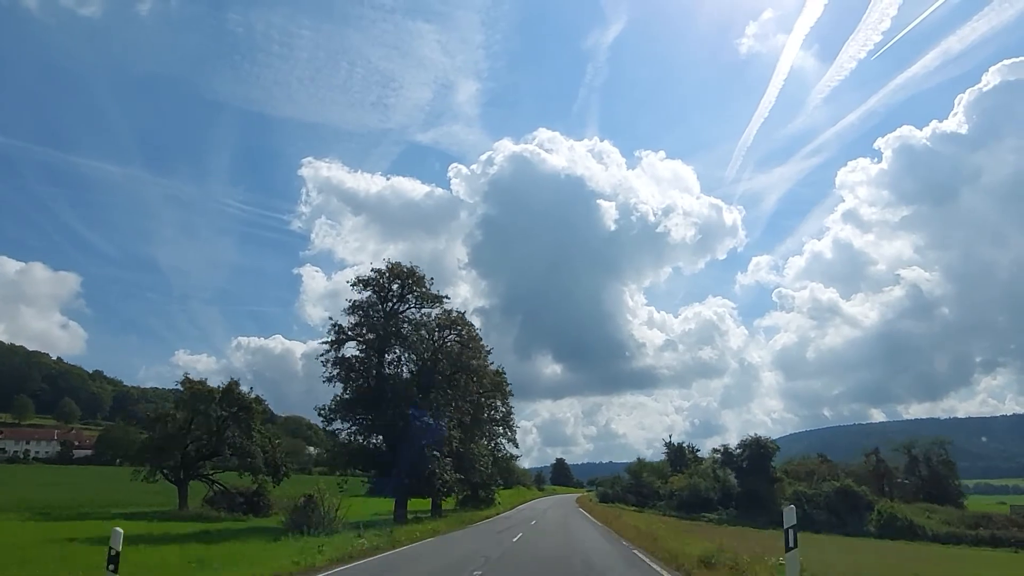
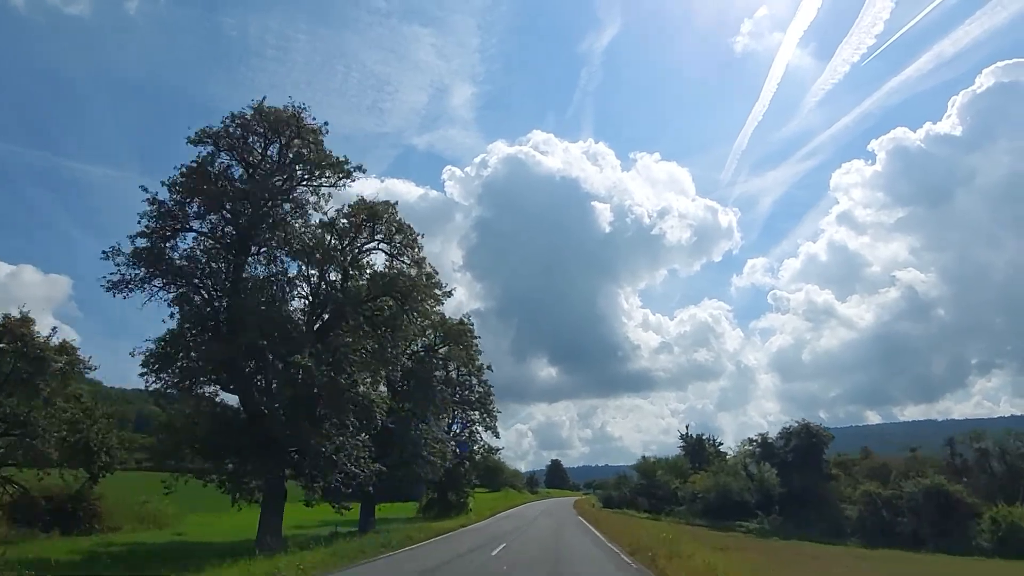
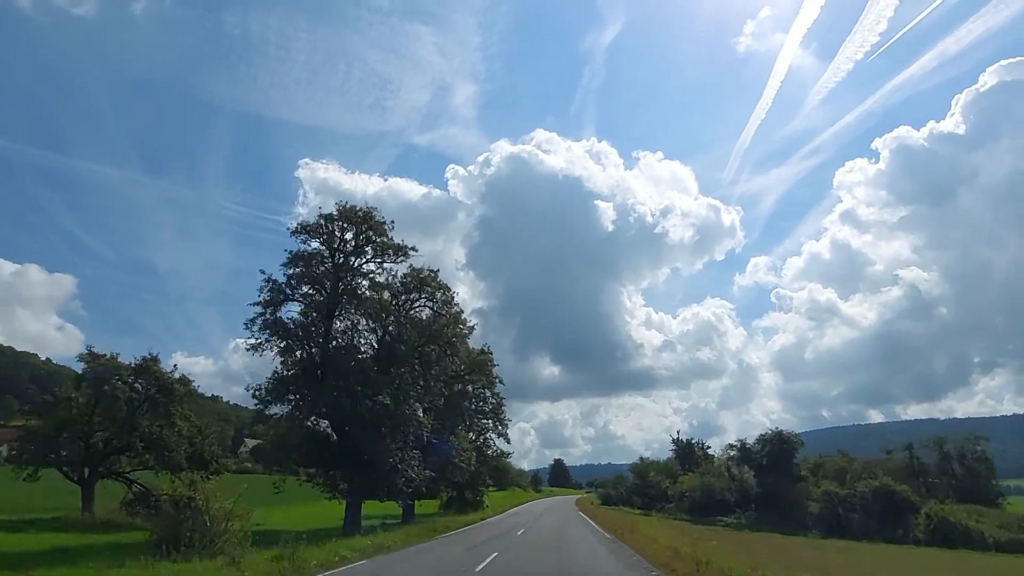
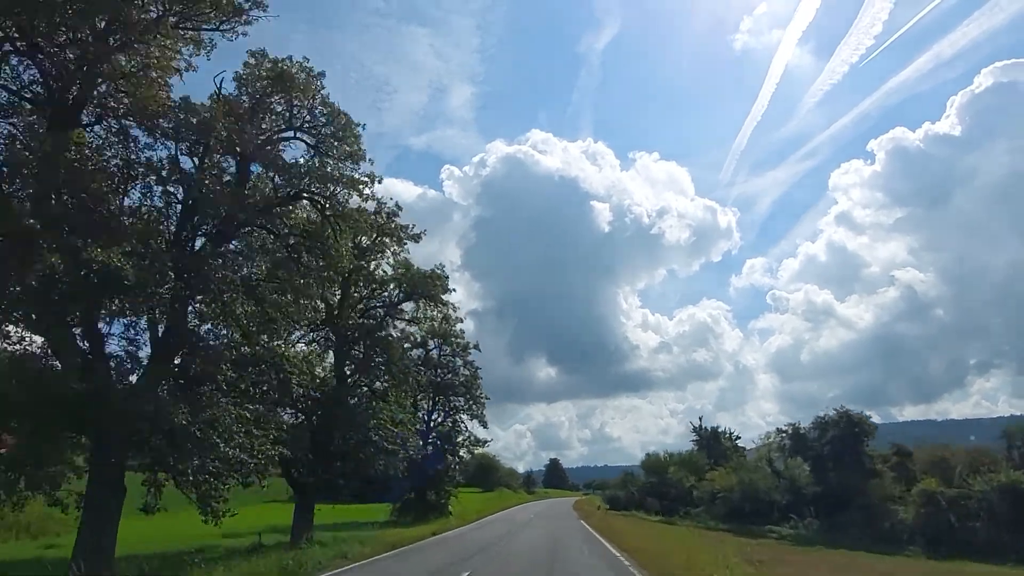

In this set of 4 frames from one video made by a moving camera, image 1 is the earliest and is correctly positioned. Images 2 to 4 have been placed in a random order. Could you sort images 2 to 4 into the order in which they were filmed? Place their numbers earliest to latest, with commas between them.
3, 2, 4
